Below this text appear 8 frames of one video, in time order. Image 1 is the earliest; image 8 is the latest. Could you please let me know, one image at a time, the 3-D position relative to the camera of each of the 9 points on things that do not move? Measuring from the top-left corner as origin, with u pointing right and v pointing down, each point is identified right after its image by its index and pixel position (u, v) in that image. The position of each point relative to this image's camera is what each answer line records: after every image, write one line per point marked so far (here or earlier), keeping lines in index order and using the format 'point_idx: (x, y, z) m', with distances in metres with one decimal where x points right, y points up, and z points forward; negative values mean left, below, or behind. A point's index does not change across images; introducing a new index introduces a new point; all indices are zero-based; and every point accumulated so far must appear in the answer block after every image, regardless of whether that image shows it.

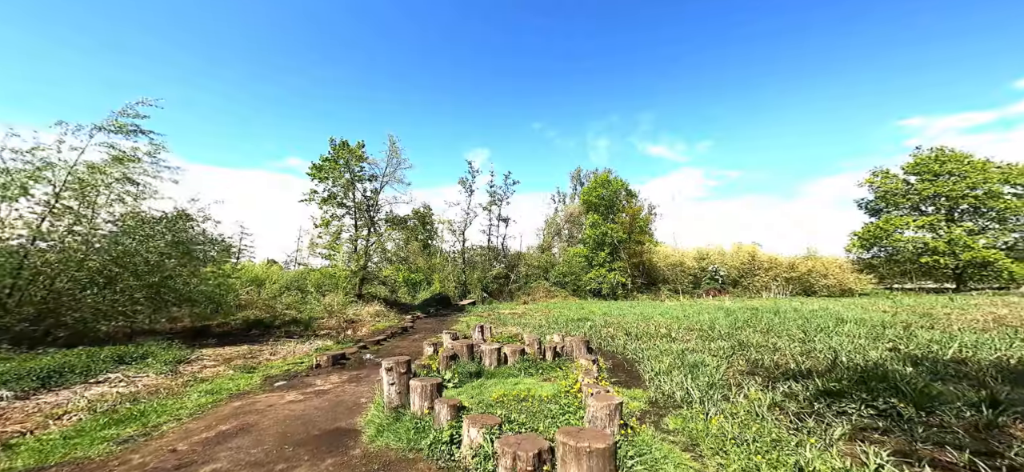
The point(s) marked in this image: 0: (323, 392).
0: (-2.9, -2.5, +6.1) m
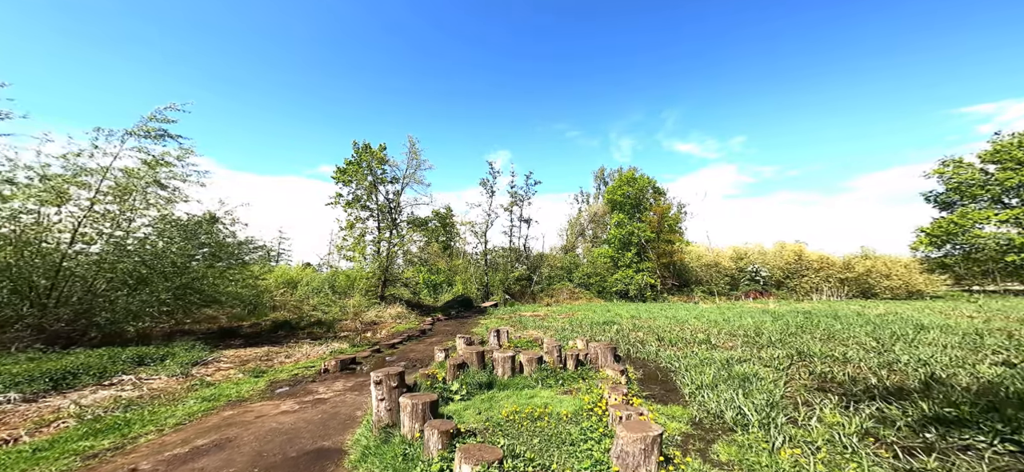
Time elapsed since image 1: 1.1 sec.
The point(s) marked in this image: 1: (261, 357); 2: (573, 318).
0: (-2.7, -2.4, +5.5) m
1: (-7.0, -3.4, +10.9) m
2: (+2.3, -3.1, +14.6) m
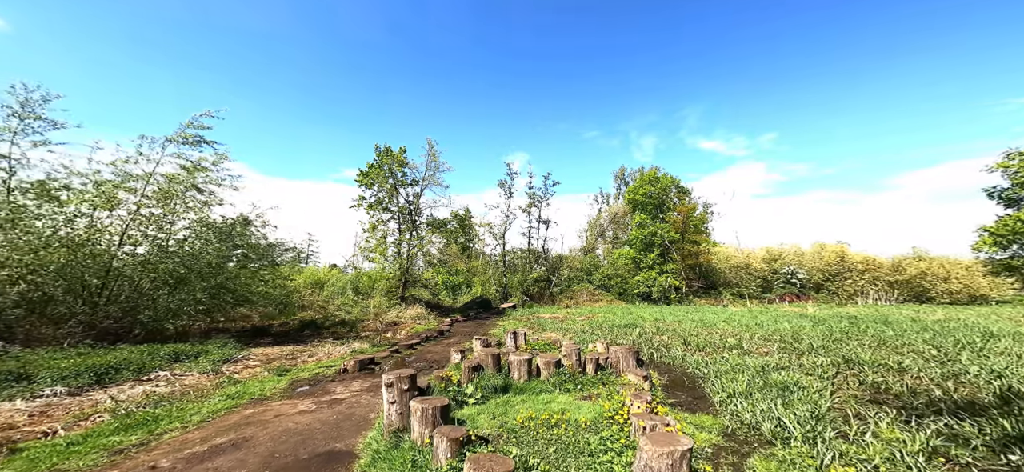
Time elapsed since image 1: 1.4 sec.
0: (-2.5, -2.4, +5.5) m
1: (-6.4, -3.4, +11.1) m
2: (+3.1, -3.1, +14.3) m
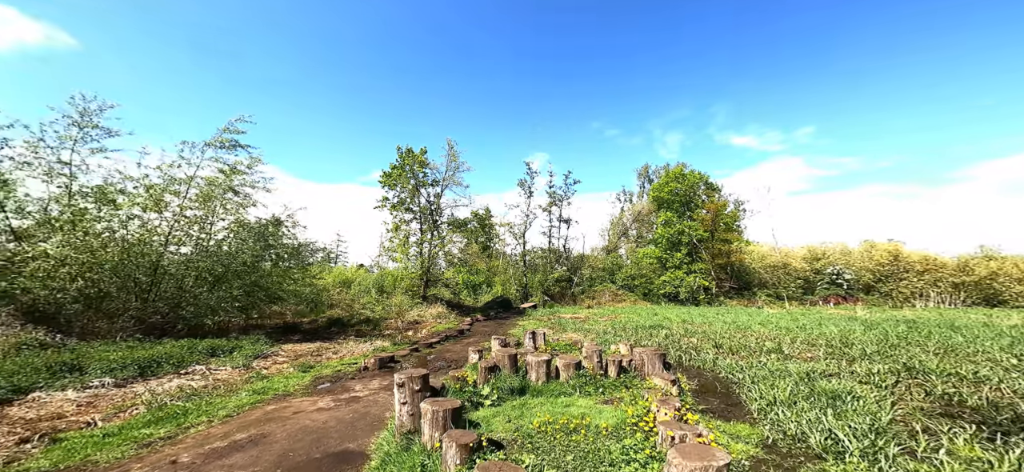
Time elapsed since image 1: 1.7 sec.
0: (-2.2, -2.4, +5.5) m
1: (-5.8, -3.4, +11.3) m
2: (+3.8, -3.1, +14.0) m
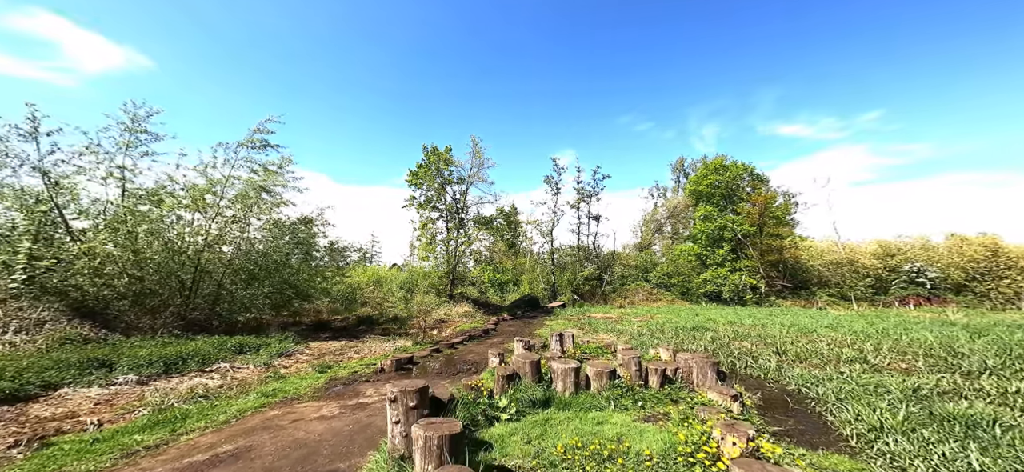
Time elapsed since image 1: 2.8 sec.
0: (-1.9, -2.2, +5.0) m
1: (-5.1, -3.3, +11.1) m
2: (+4.7, -2.9, +13.0) m
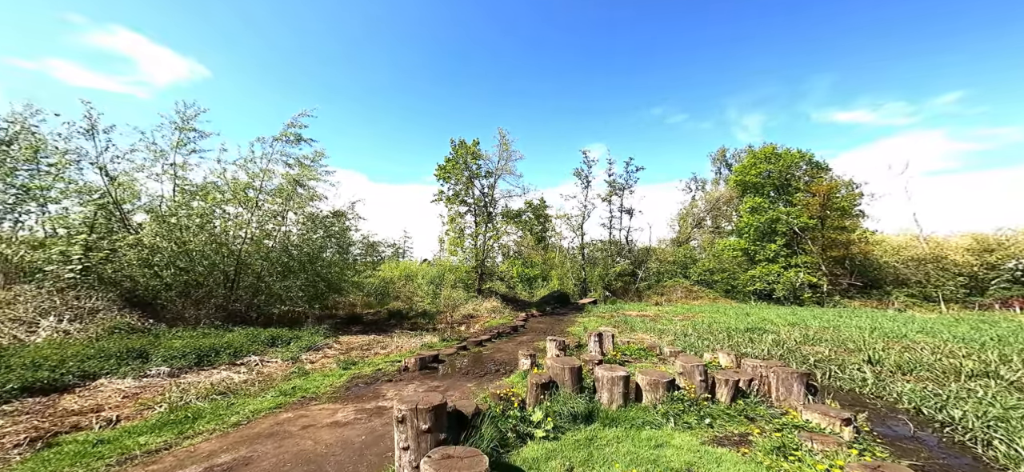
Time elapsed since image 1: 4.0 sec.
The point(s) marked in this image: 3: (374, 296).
0: (-1.5, -2.1, +4.5) m
1: (-4.3, -3.1, +10.8) m
2: (+5.7, -2.6, +12.0) m
3: (-5.5, -2.4, +15.4) m
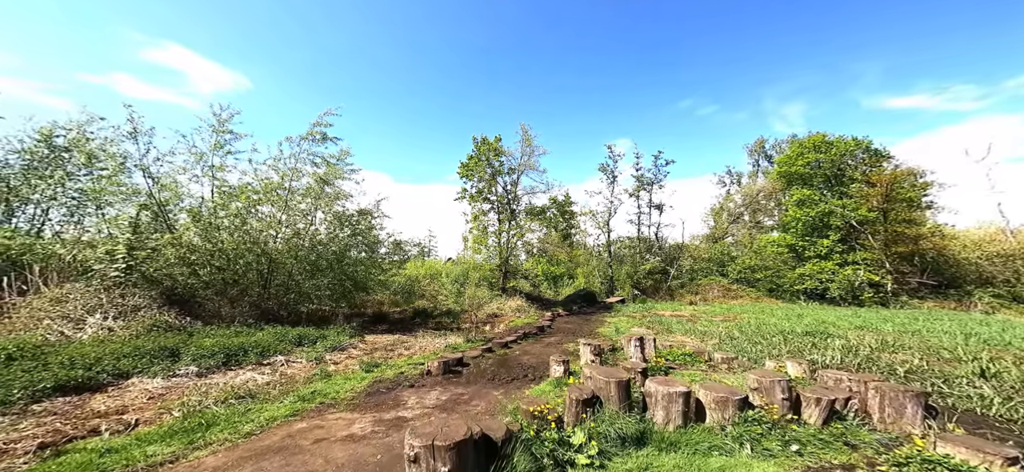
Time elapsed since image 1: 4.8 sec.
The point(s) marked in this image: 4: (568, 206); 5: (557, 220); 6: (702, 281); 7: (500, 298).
0: (-1.2, -2.0, +4.1) m
1: (-3.5, -3.0, +10.5) m
2: (+6.5, -2.5, +11.1) m
3: (-4.5, -2.3, +15.2) m
4: (+2.6, +1.4, +18.3) m
5: (+2.1, +0.8, +17.8) m
6: (+9.4, -2.2, +19.0) m
7: (-0.5, -2.6, +16.2) m
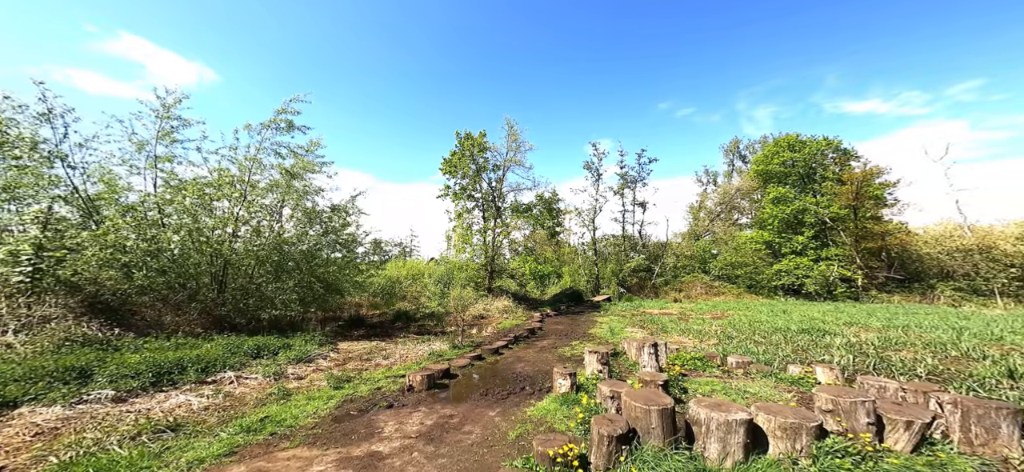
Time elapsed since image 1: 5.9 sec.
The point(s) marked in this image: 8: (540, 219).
0: (-1.1, -1.9, +3.2) m
1: (-3.8, -3.0, +9.5) m
2: (+6.2, -2.3, +10.6) m
3: (-5.0, -2.3, +14.1) m
4: (+1.9, +1.6, +17.6) m
5: (+1.5, +0.9, +17.0) m
6: (+8.6, -2.0, +18.6) m
7: (-1.1, -2.5, +15.3) m
8: (+1.3, +0.8, +16.9) m
